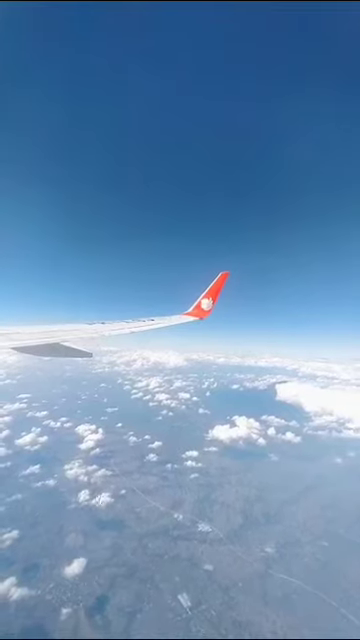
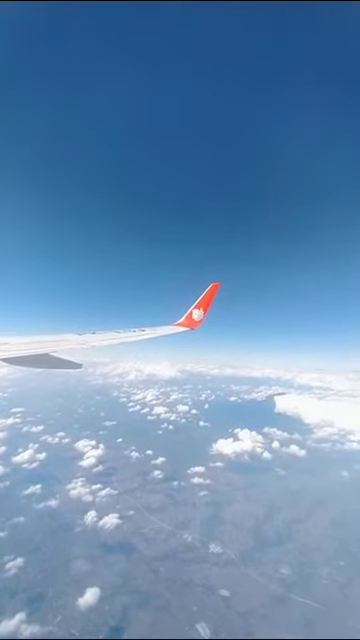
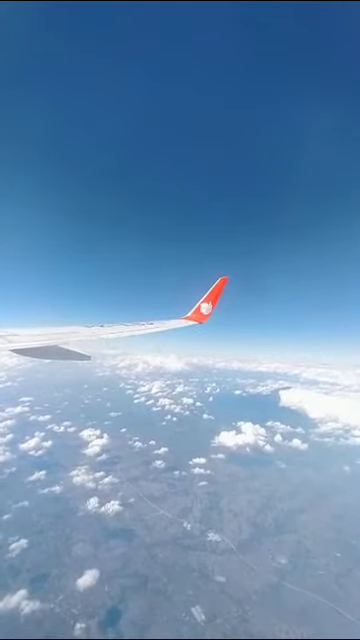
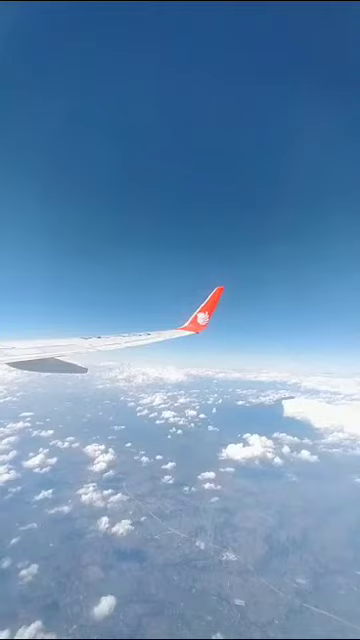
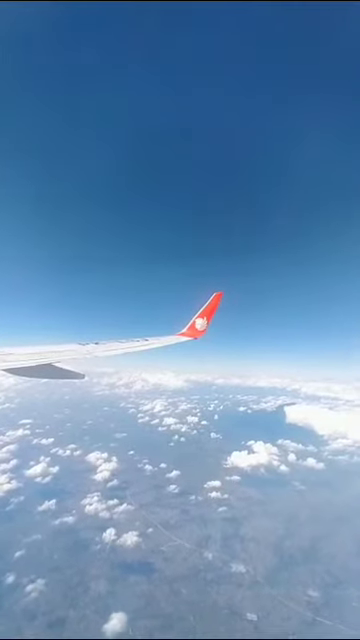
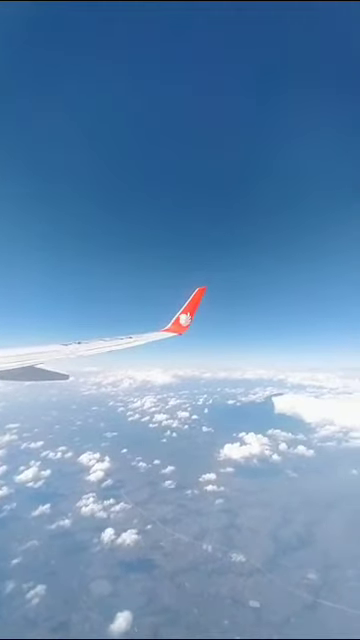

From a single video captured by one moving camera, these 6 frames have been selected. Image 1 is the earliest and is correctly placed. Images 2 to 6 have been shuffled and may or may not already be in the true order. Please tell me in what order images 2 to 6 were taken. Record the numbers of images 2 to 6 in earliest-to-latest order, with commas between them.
3, 2, 4, 5, 6
